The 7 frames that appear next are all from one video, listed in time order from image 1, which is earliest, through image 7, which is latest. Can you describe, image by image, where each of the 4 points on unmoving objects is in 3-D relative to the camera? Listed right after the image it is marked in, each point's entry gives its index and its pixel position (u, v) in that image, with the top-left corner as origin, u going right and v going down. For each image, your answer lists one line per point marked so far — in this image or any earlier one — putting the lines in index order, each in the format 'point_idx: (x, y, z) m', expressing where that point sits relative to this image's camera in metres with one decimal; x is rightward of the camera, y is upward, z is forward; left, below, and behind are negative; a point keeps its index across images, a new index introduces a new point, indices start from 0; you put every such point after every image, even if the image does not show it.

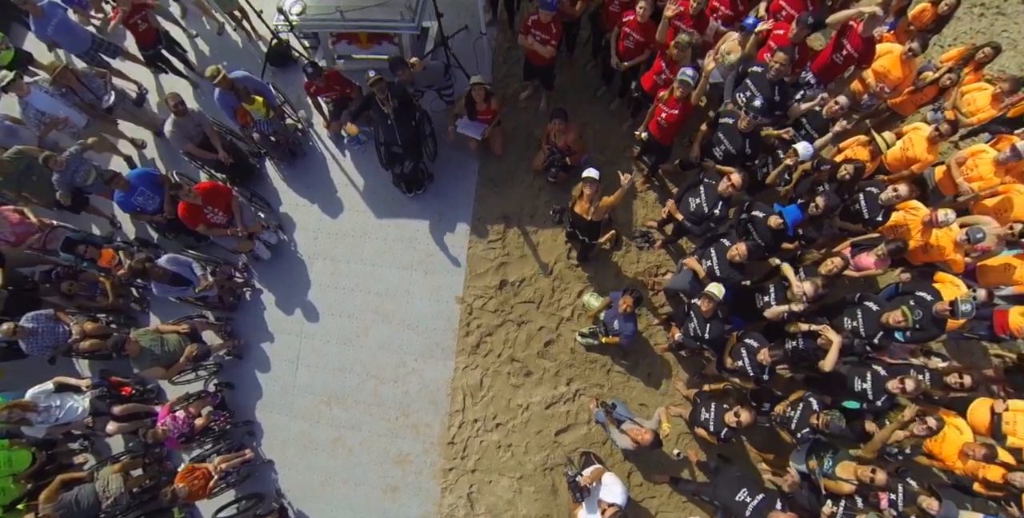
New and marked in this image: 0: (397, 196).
0: (-1.5, +0.8, +7.3) m
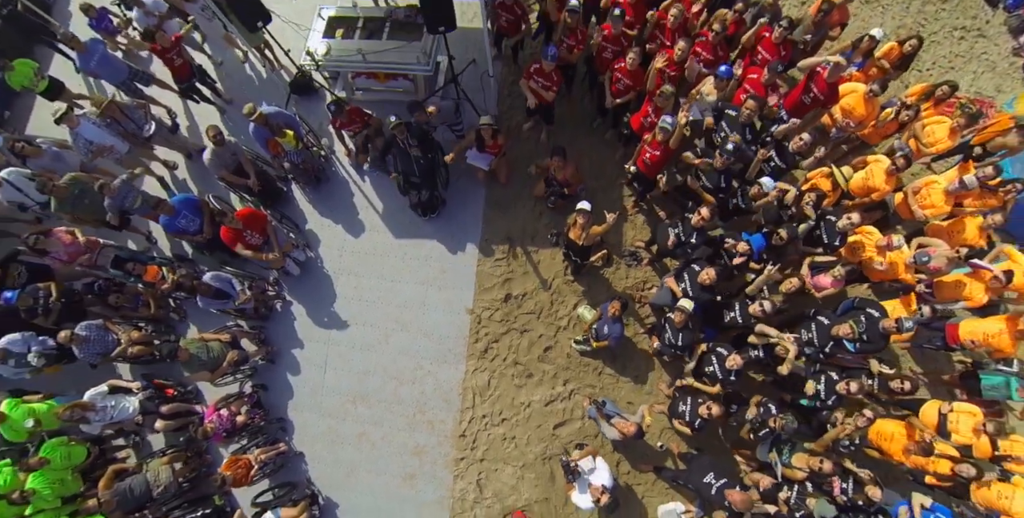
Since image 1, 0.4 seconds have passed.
0: (-1.4, +0.6, +8.2) m
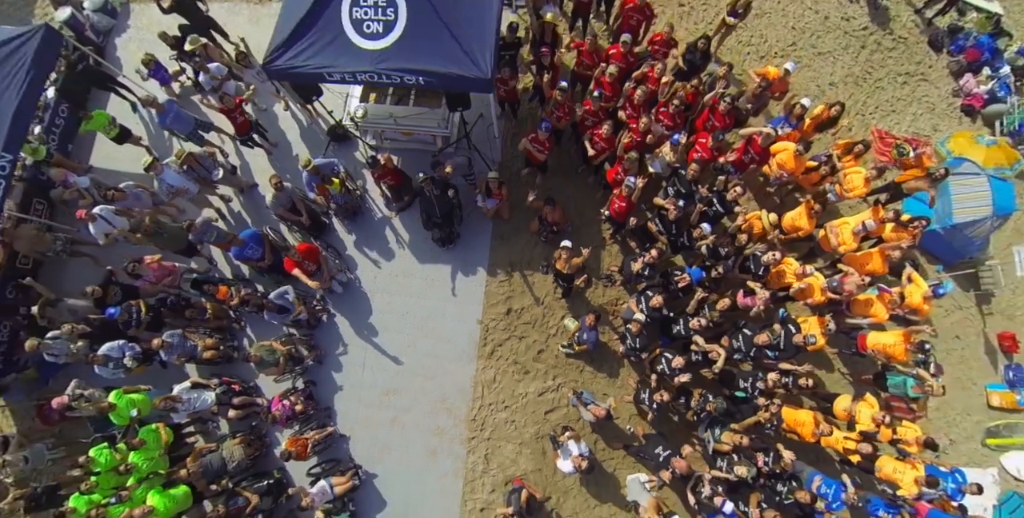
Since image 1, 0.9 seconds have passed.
0: (-1.4, +0.2, +10.1) m
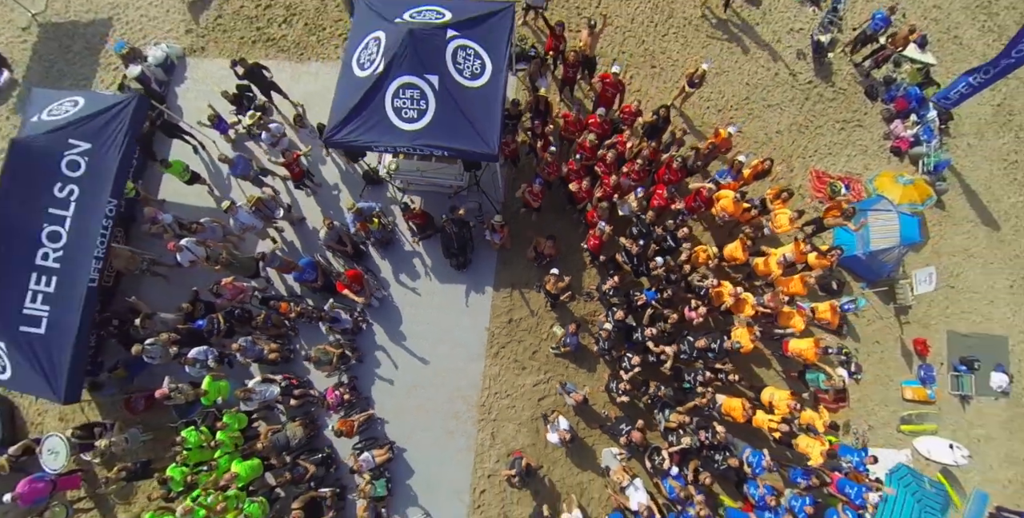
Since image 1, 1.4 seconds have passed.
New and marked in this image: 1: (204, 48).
0: (-1.4, -0.2, +12.7) m
1: (-9.9, +6.9, +18.0) m
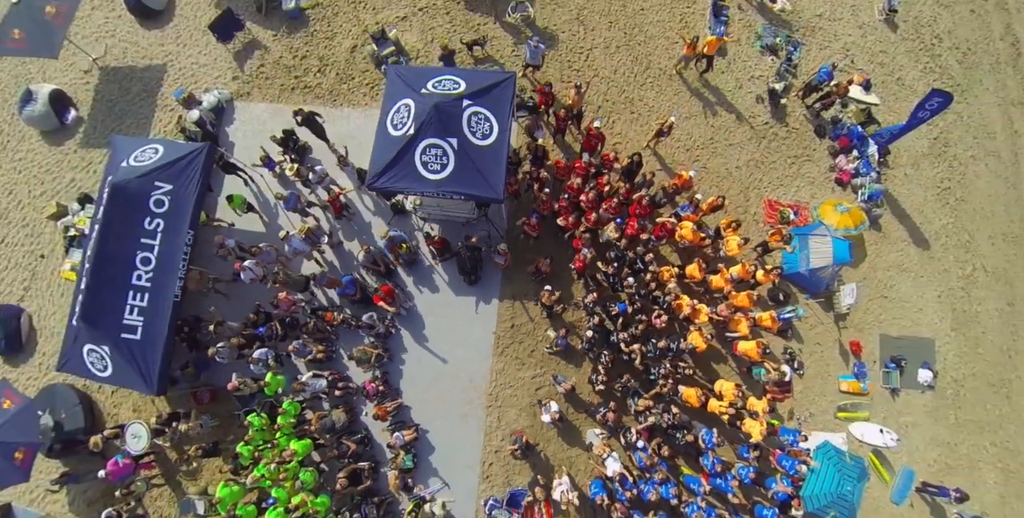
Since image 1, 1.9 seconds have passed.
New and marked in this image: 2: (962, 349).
0: (-1.4, -0.7, +15.5) m
1: (-9.9, +6.3, +20.9) m
2: (+15.7, -3.1, +19.2) m
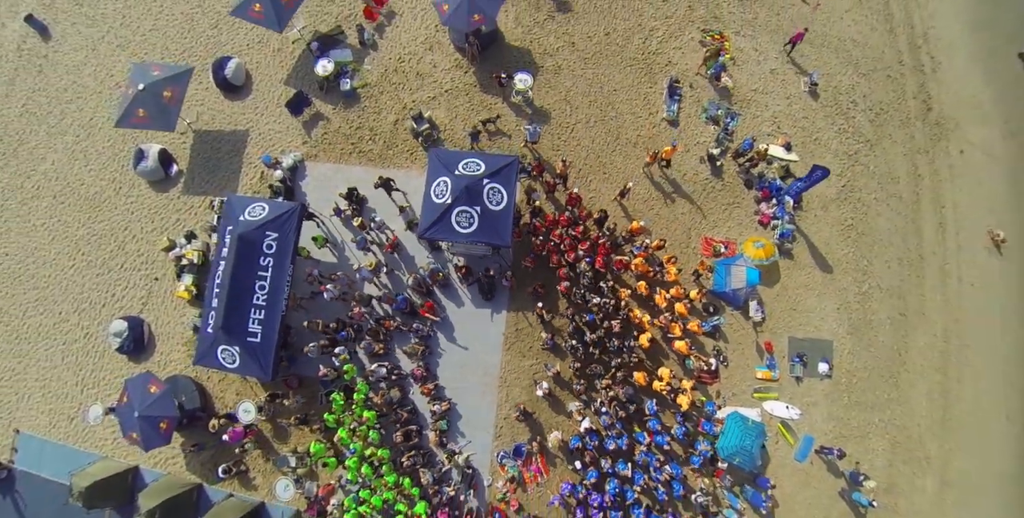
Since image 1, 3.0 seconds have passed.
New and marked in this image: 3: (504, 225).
0: (-1.2, -1.7, +22.0) m
1: (-9.7, +5.2, +27.6) m
2: (+15.9, -4.1, +25.5) m
3: (-0.3, +1.2, +19.7) m
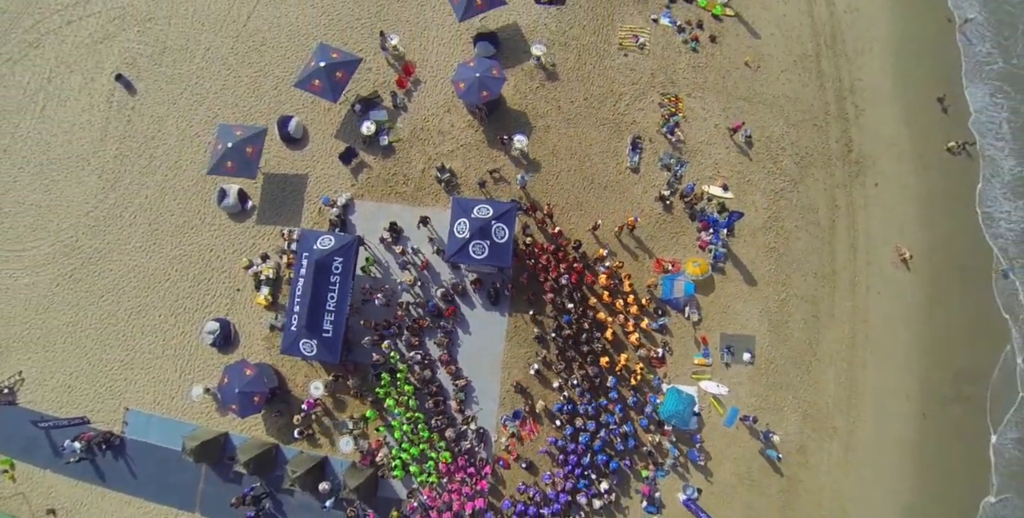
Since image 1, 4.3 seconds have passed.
0: (-1.2, -2.6, +30.2) m
1: (-9.7, +4.2, +36.0) m
2: (+15.9, -5.0, +33.6) m
3: (-0.3, +0.3, +28.0) m
